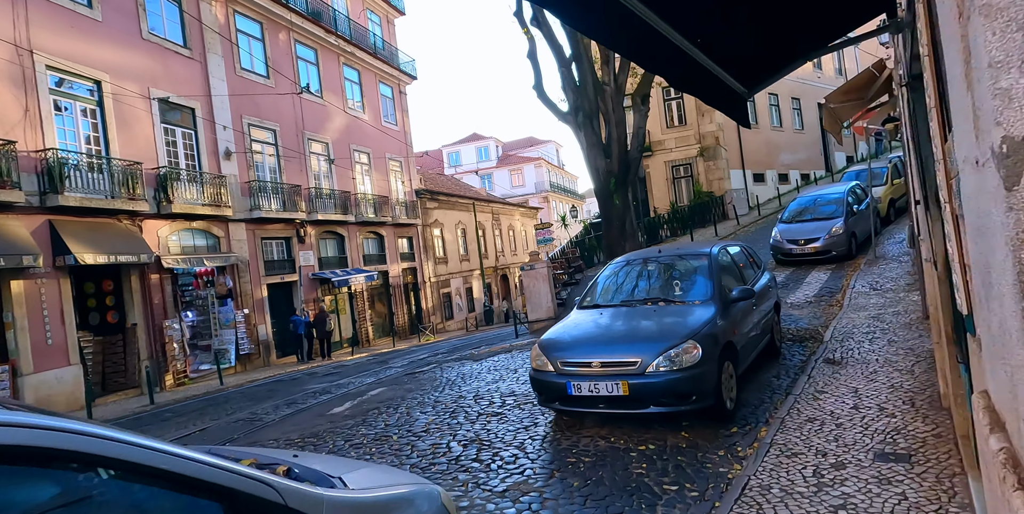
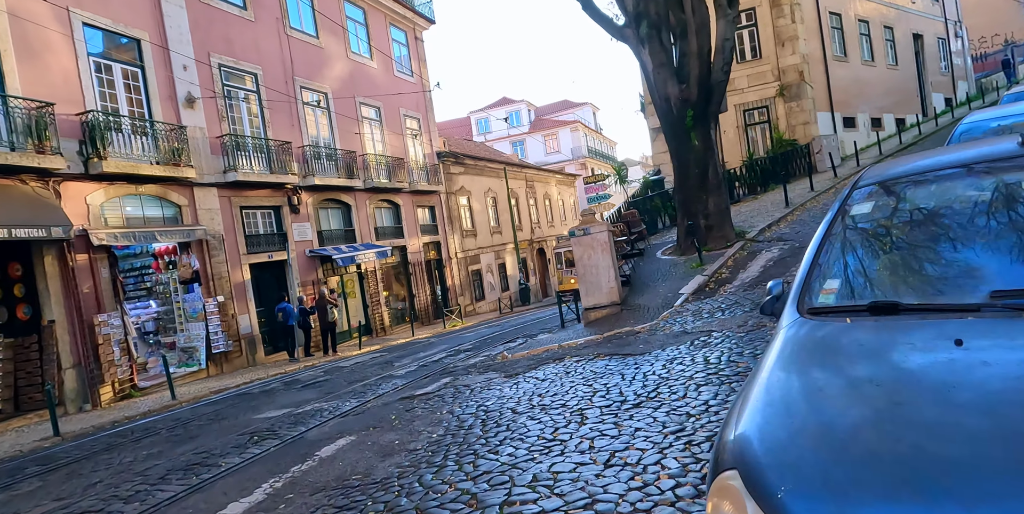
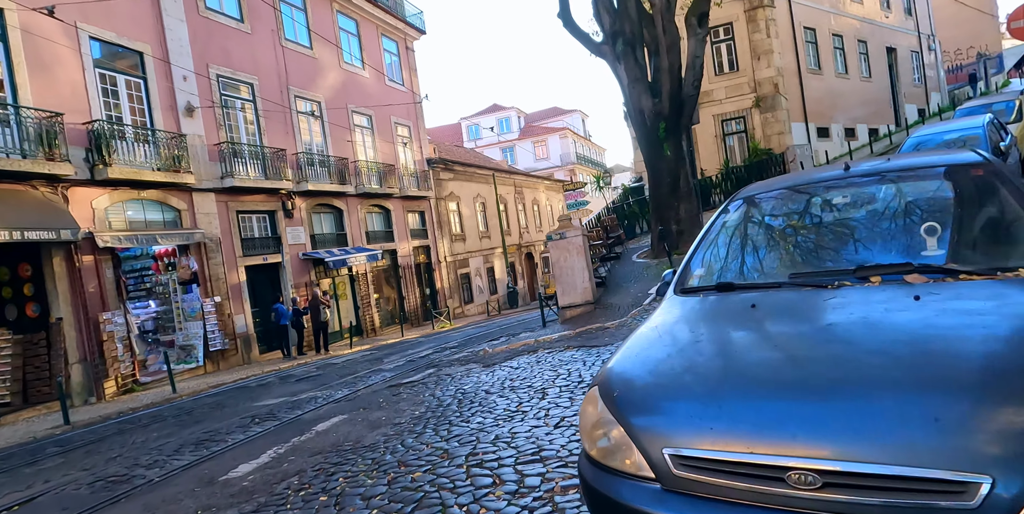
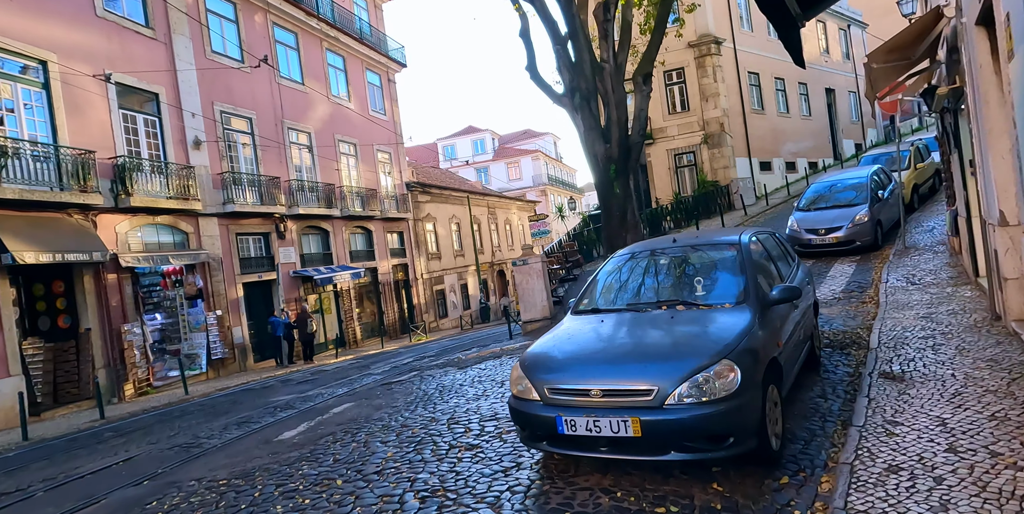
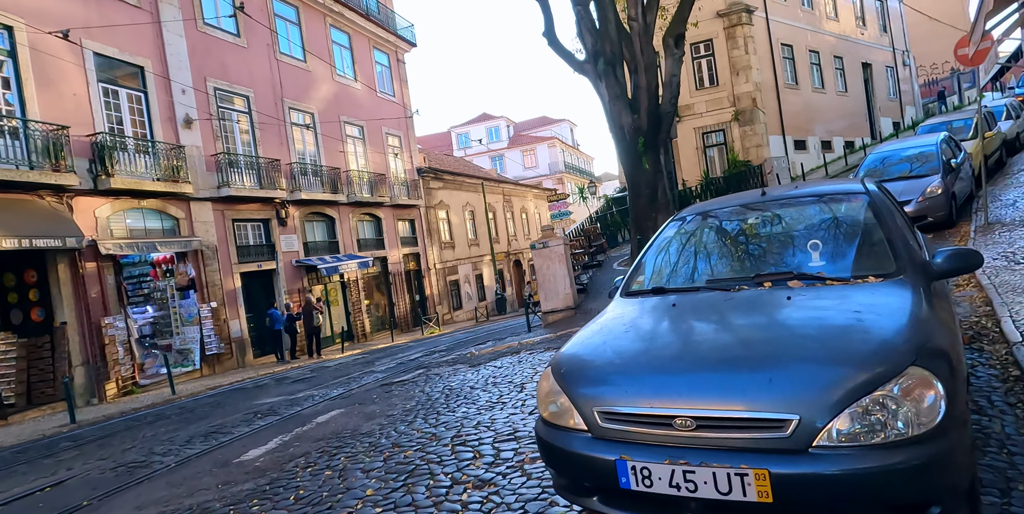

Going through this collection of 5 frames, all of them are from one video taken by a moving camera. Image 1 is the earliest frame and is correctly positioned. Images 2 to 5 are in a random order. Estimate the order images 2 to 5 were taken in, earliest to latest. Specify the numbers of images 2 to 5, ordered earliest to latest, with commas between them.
4, 5, 3, 2
